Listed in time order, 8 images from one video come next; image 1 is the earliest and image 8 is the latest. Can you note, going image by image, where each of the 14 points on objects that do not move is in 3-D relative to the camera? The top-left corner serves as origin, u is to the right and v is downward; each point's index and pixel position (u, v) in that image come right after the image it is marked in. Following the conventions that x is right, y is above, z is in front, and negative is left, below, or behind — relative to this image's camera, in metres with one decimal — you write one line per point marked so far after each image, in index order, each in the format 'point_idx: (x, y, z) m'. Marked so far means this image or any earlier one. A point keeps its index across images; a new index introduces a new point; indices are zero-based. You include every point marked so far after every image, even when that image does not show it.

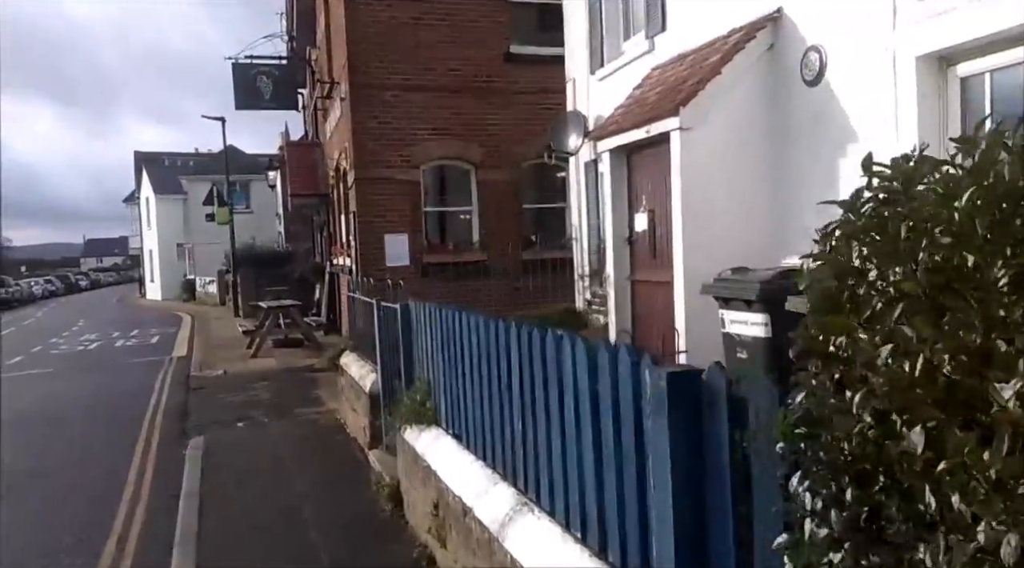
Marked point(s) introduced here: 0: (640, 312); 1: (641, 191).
0: (+1.1, -0.3, +7.0) m
1: (+1.1, +0.8, +6.8) m
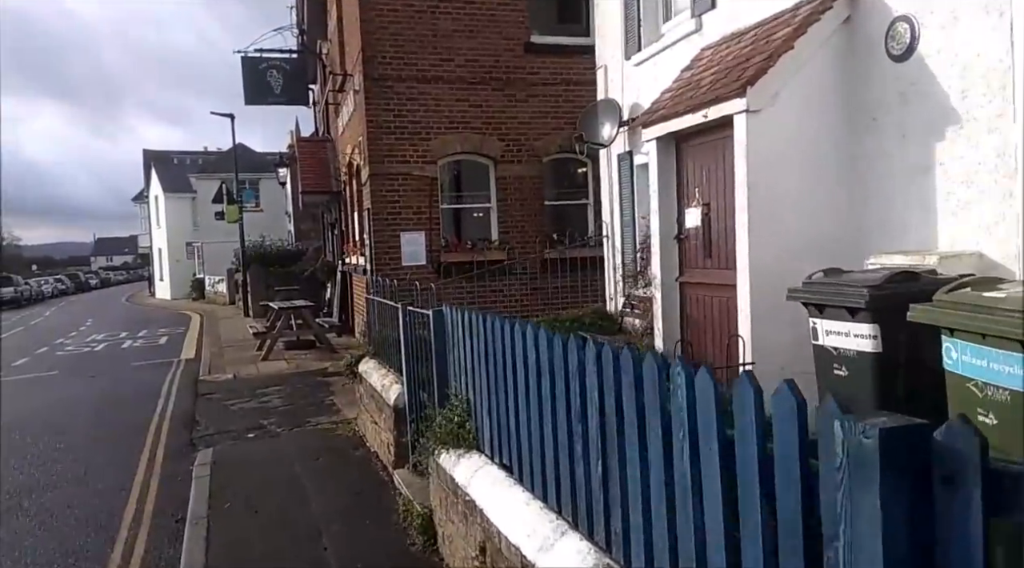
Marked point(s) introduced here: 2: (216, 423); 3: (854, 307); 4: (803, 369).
0: (+1.4, -0.3, +6.3) m
1: (+1.4, +0.8, +6.1) m
2: (-3.5, -1.7, +9.4) m
3: (+1.6, -0.1, +3.7) m
4: (+2.0, -0.6, +5.3) m
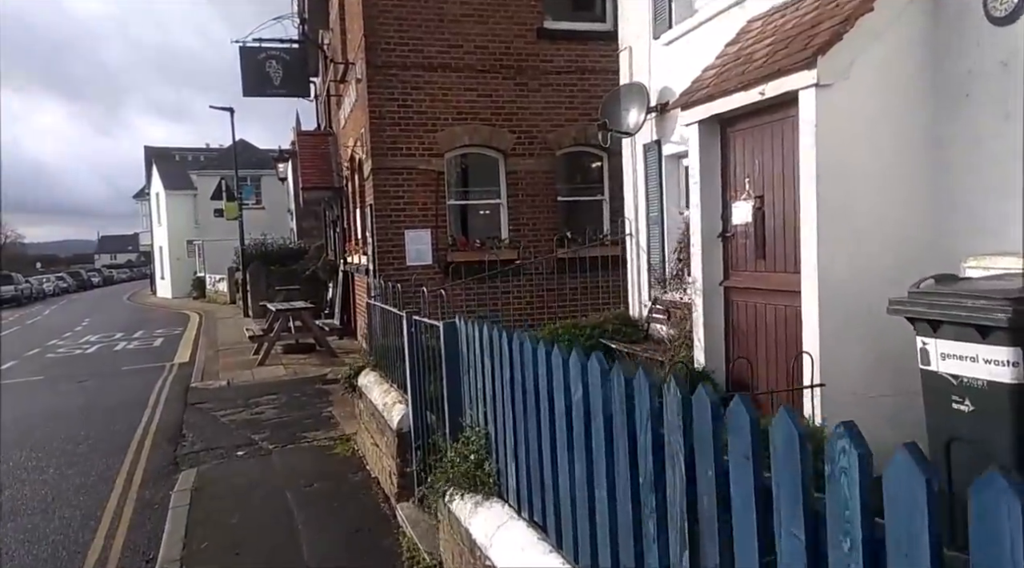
0: (+1.6, -0.3, +5.5) m
1: (+1.6, +0.7, +5.3) m
2: (-3.4, -1.7, +8.6) m
3: (+1.8, -0.2, +2.9) m
4: (+2.1, -0.6, +4.5) m
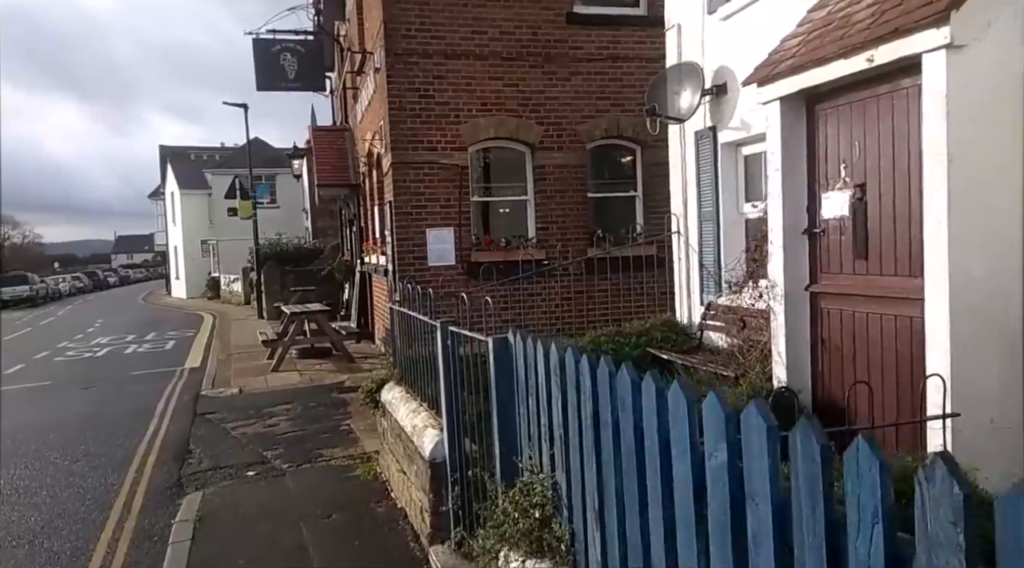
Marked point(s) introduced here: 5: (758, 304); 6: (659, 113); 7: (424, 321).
0: (+1.9, -0.3, +4.7) m
1: (+1.9, +0.7, +4.5) m
2: (-3.0, -1.7, +7.9) m
3: (+2.0, -0.2, +2.1) m
4: (+2.4, -0.6, +3.7) m
5: (+1.8, -0.1, +5.6) m
6: (+1.4, +1.6, +7.4) m
7: (-0.6, -0.3, +5.6) m
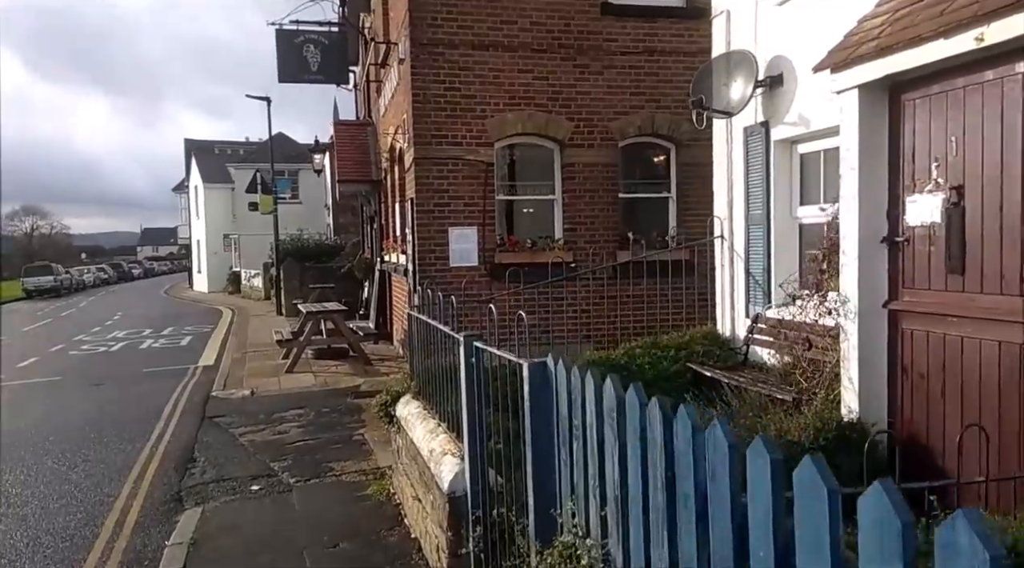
0: (+2.1, -0.4, +4.1) m
1: (+2.0, +0.6, +3.9) m
2: (-2.8, -1.7, +7.4) m
3: (+2.1, -0.3, +1.5) m
4: (+2.6, -0.7, +3.1) m
5: (+2.0, -0.2, +4.9) m
6: (+1.7, +1.6, +6.8) m
7: (-0.4, -0.3, +5.0) m
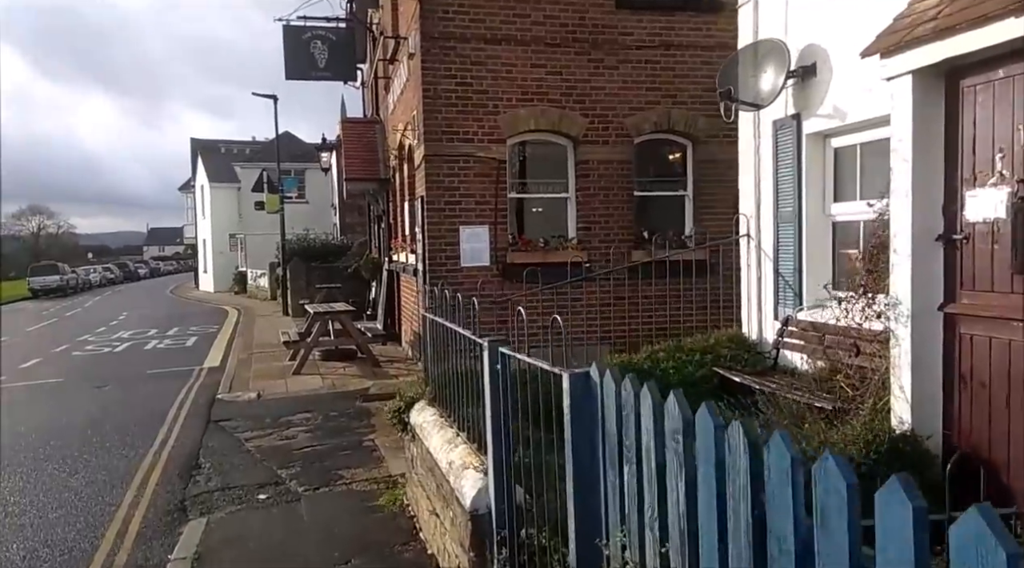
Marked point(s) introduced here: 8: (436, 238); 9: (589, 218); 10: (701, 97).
0: (+2.2, -0.4, +3.8) m
1: (+2.2, +0.6, +3.6) m
2: (-2.6, -1.7, +7.1) m
3: (+2.2, -0.3, +1.2) m
4: (+2.7, -0.8, +2.8) m
5: (+2.1, -0.2, +4.6) m
6: (+1.8, +1.5, +6.5) m
7: (-0.3, -0.3, +4.7) m
8: (-1.0, +0.6, +10.8) m
9: (+1.1, +0.9, +11.2) m
10: (+2.7, +2.7, +11.4) m
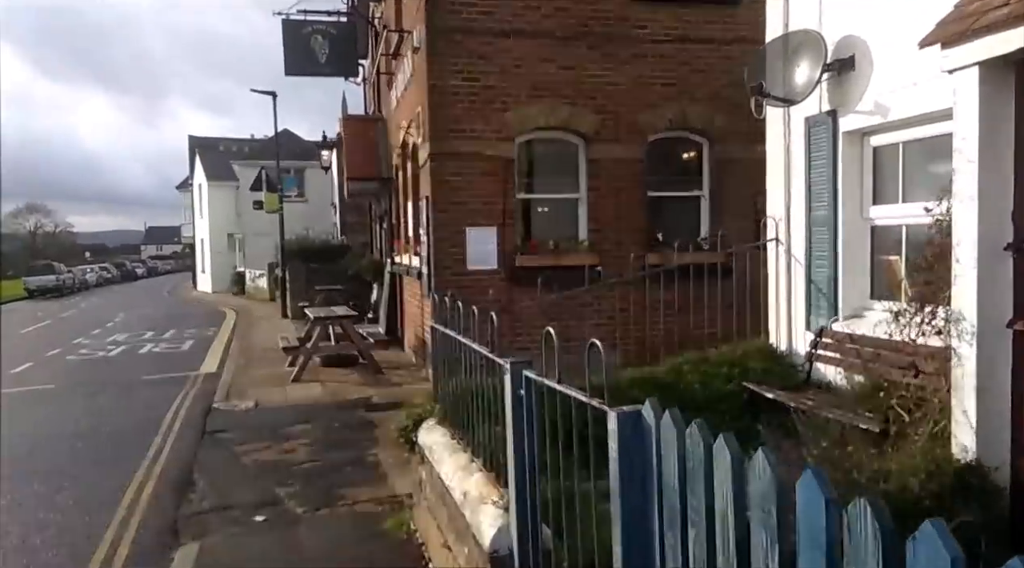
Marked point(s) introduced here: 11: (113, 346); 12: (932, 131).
0: (+2.3, -0.5, +3.4) m
1: (+2.3, +0.6, +3.2) m
2: (-2.5, -1.8, +6.7) m
3: (+2.3, -0.3, +0.8) m
4: (+2.8, -0.8, +2.4) m
5: (+2.2, -0.3, +4.2) m
6: (+1.9, +1.5, +6.1) m
7: (-0.2, -0.4, +4.3) m
8: (-0.9, +0.6, +10.4) m
9: (+1.2, +0.9, +10.7) m
10: (+2.8, +2.7, +11.0) m
11: (-9.5, -1.5, +18.7) m
12: (+2.7, +1.0, +5.0) m
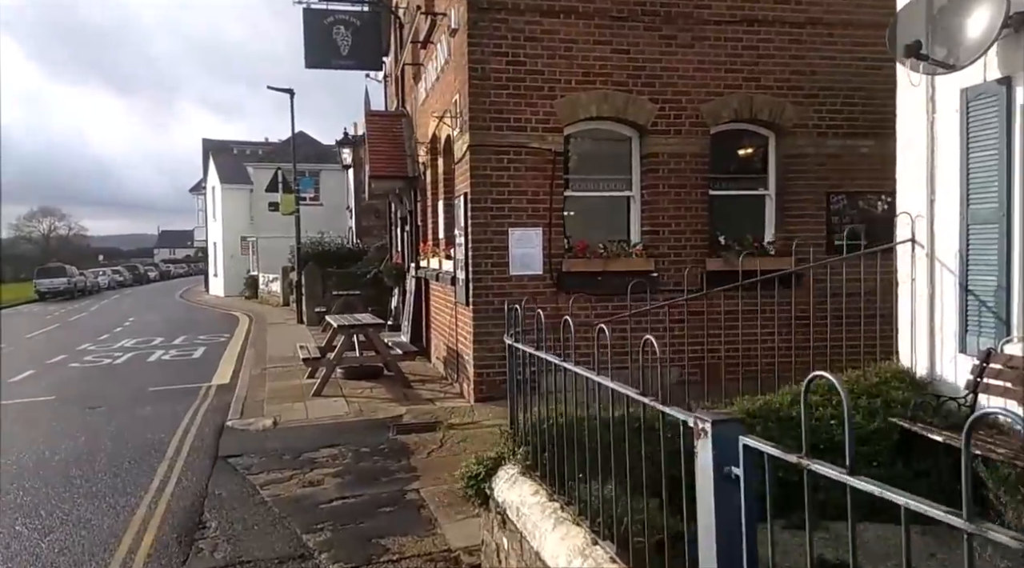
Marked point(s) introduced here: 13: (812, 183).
0: (+2.8, -0.5, +2.2) m
1: (+2.8, +0.5, +2.0) m
2: (-2.0, -1.8, +5.6) m
3: (+2.8, -0.4, -0.4) m
4: (+3.3, -0.9, +1.2) m
5: (+2.7, -0.3, +3.1) m
6: (+2.5, +1.4, +5.0) m
7: (+0.3, -0.4, +3.2) m
8: (-0.3, +0.5, +9.3) m
9: (+1.8, +0.8, +9.6) m
10: (+3.5, +2.6, +9.8) m
11: (-8.8, -1.5, +17.7) m
12: (+3.2, +0.9, +3.8) m
13: (+3.8, +1.3, +9.9) m
